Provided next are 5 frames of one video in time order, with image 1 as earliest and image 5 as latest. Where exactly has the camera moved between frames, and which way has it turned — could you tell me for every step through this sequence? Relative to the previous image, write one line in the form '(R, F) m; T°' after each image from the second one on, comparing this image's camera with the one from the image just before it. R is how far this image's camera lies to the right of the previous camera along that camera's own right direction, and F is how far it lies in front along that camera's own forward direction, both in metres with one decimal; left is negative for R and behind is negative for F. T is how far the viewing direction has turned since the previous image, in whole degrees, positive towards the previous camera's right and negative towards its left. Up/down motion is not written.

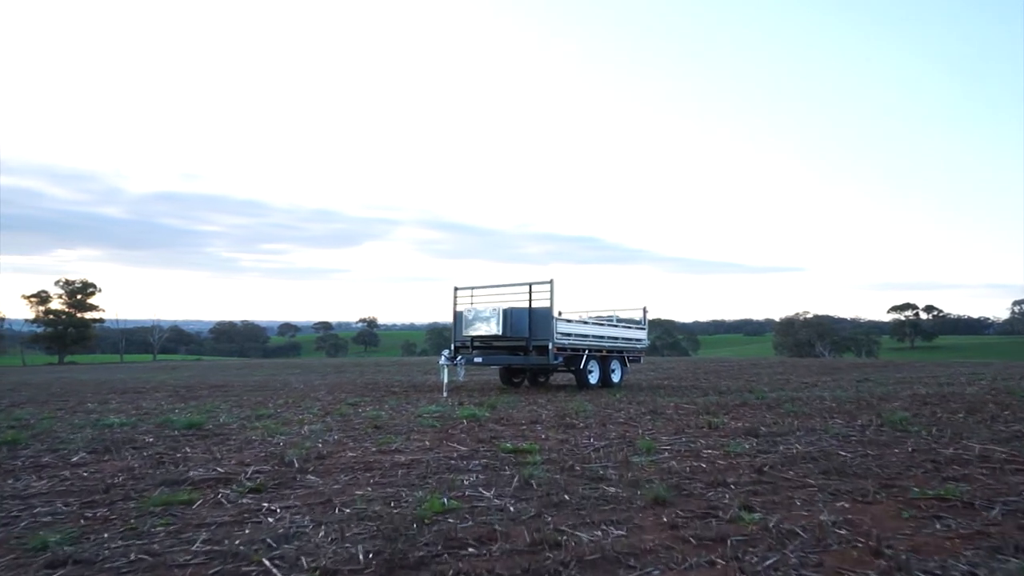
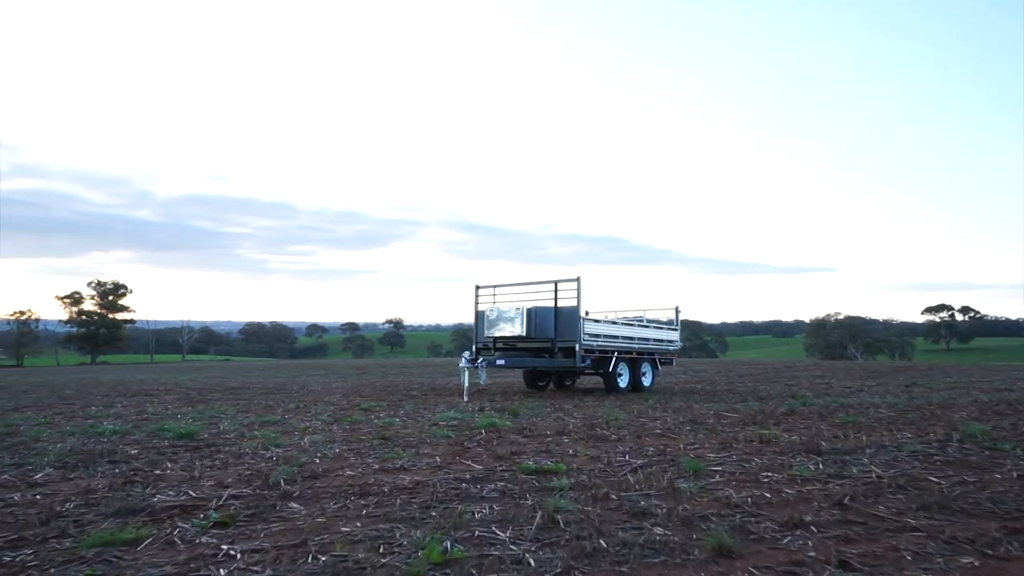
(0.0, +1.2) m; -2°
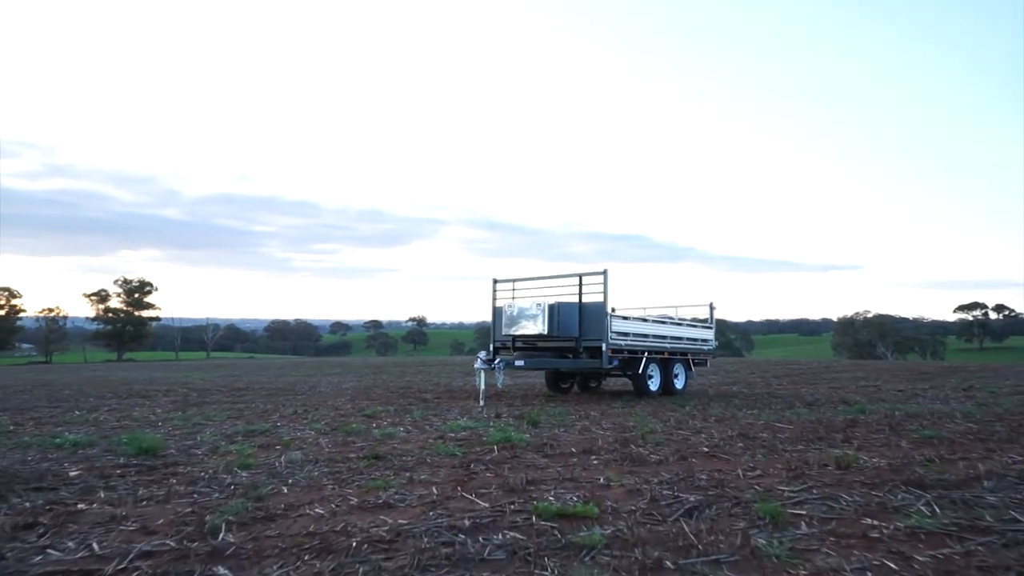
(+0.1, +1.7) m; -2°
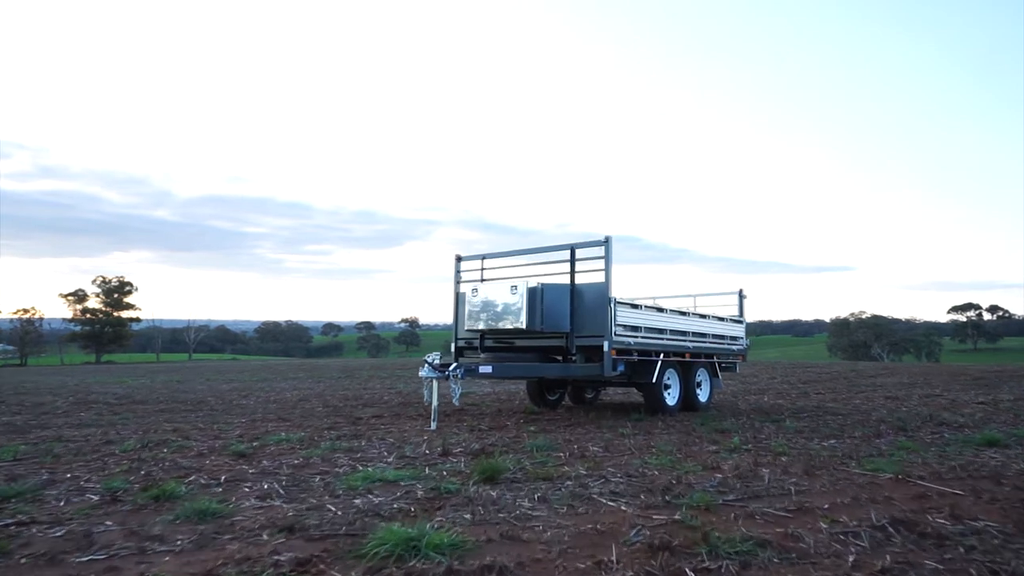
(+0.4, +5.1) m; +1°
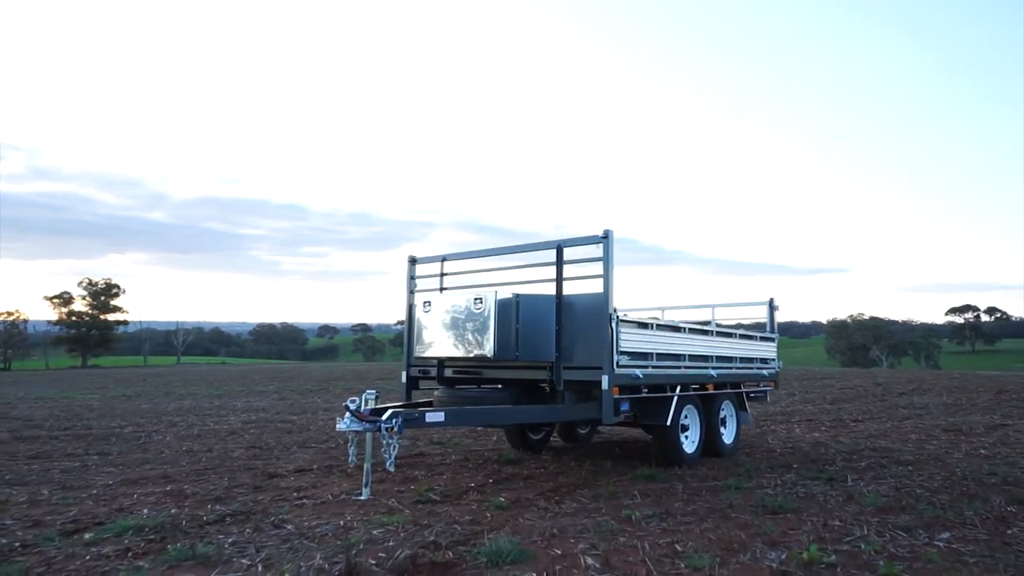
(+0.4, +3.5) m; 0°
